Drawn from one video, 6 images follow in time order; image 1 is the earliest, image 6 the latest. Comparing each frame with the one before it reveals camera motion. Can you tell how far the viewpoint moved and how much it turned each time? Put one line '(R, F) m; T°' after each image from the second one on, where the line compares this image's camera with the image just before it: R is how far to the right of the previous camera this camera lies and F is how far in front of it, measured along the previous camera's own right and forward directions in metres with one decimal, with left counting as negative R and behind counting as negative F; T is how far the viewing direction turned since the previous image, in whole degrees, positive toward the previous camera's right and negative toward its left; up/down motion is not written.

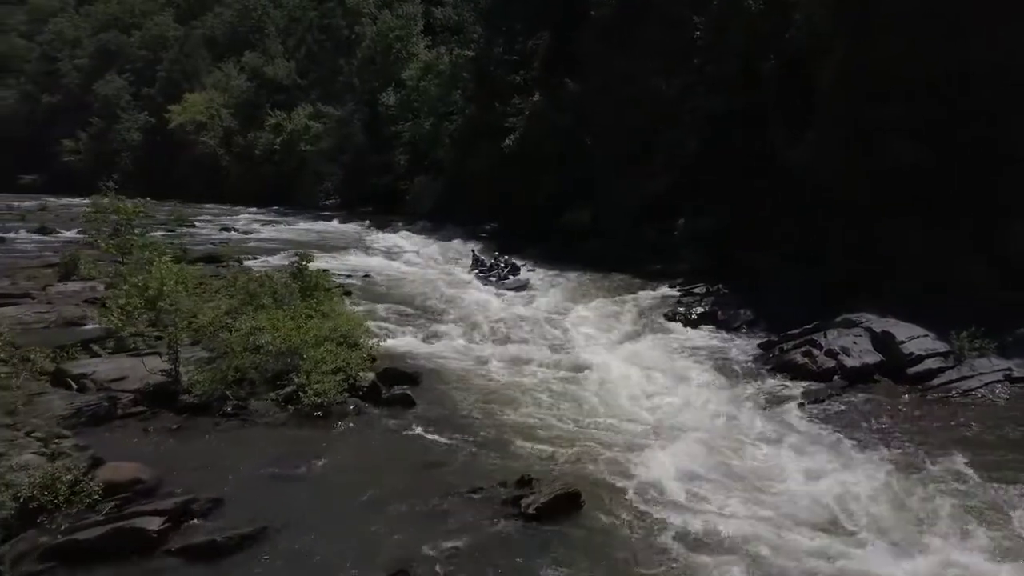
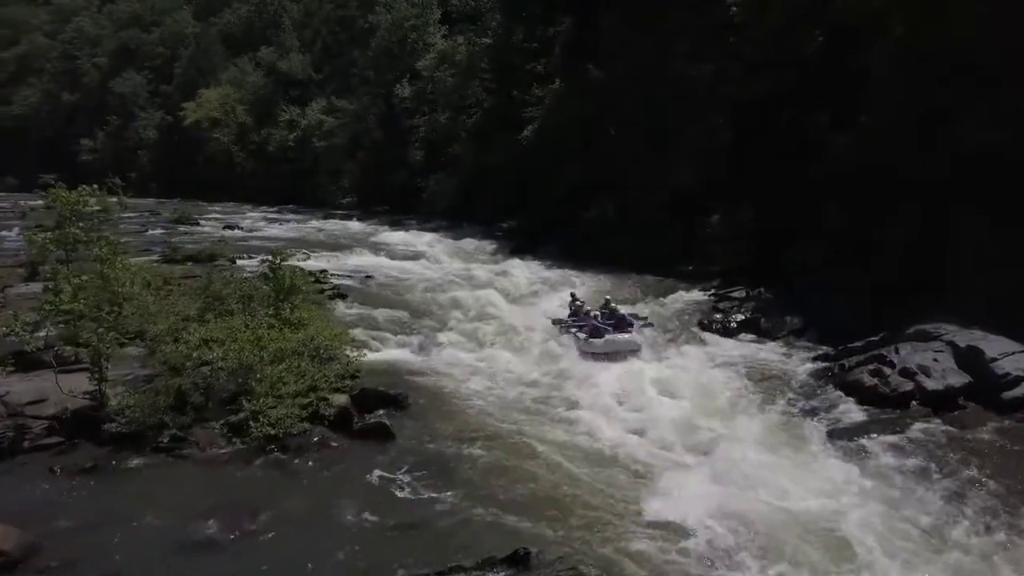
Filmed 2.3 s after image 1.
(+0.3, +2.4) m; -2°
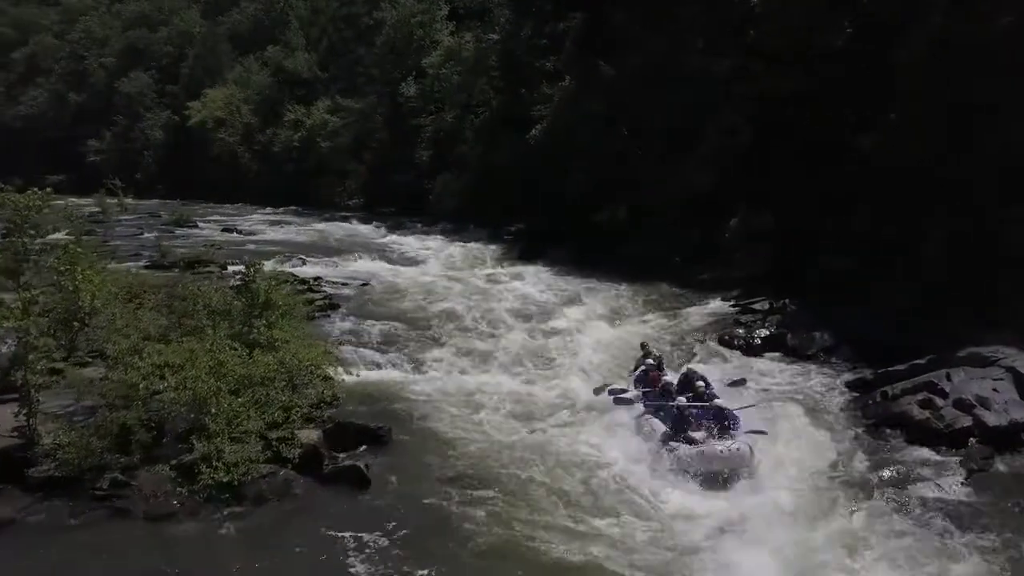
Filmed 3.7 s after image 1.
(+0.2, +1.4) m; -1°
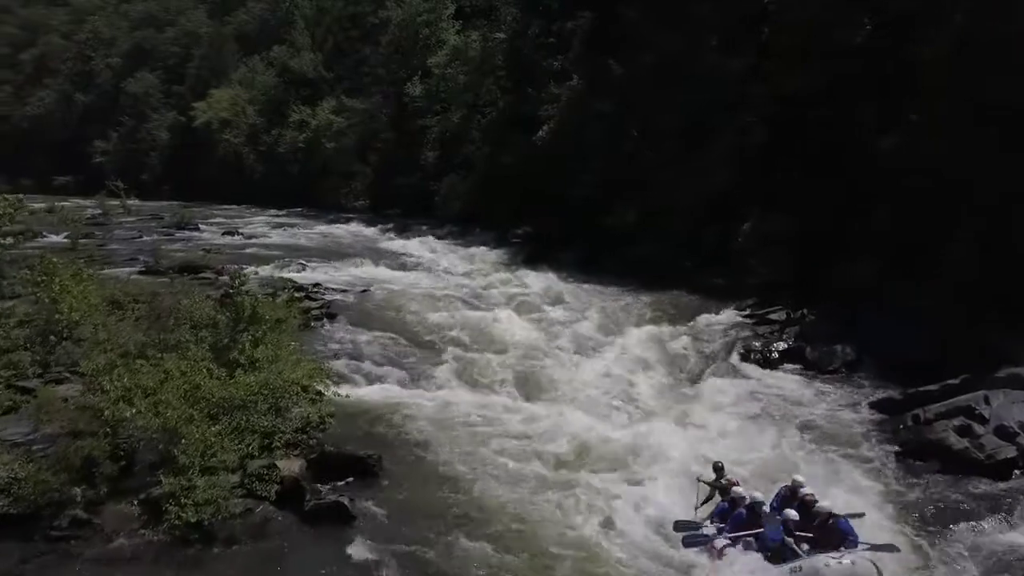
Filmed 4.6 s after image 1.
(+0.1, +0.8) m; -1°
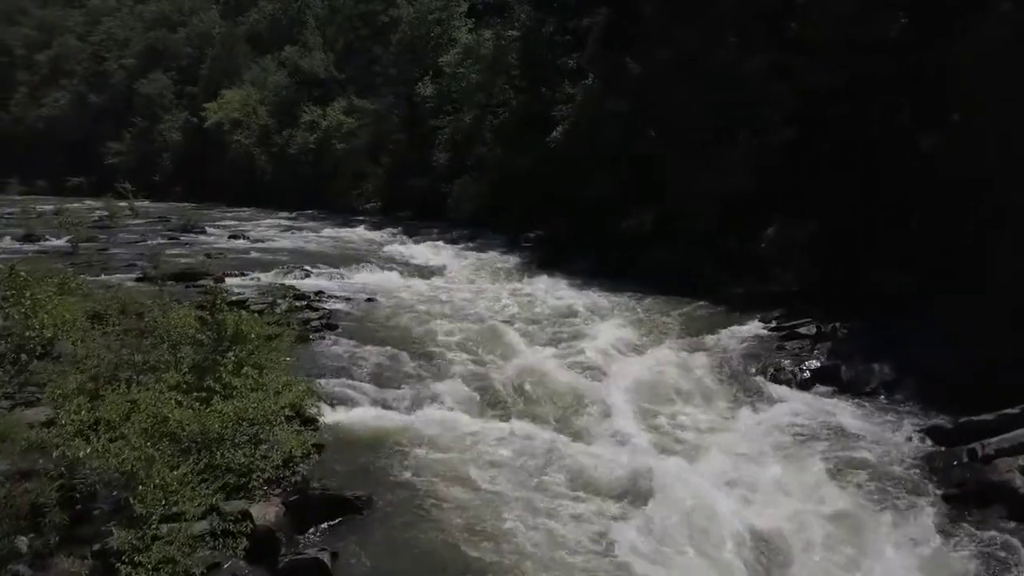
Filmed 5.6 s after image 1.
(+0.1, +1.0) m; -1°
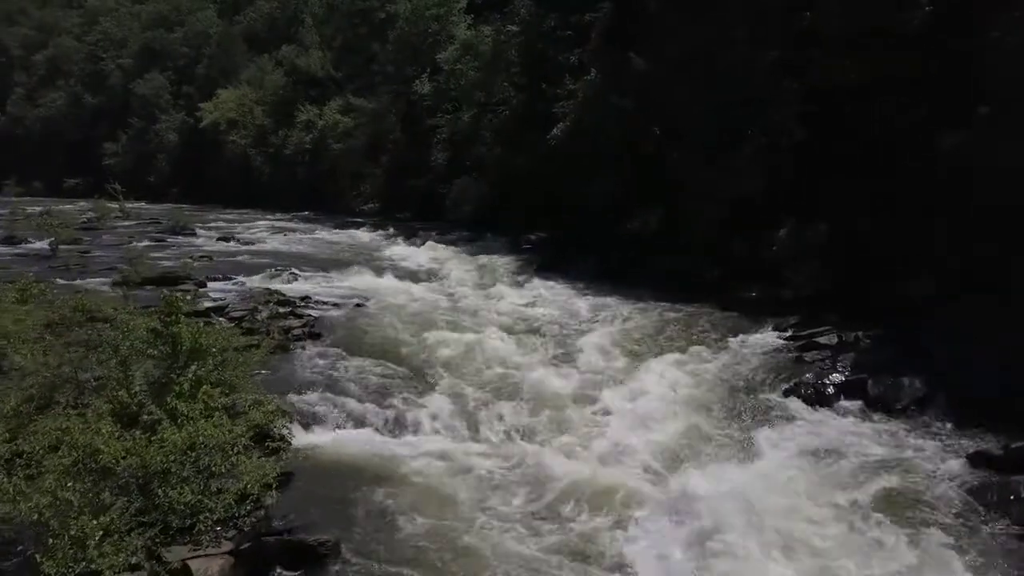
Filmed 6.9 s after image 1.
(+0.1, +1.2) m; 0°
